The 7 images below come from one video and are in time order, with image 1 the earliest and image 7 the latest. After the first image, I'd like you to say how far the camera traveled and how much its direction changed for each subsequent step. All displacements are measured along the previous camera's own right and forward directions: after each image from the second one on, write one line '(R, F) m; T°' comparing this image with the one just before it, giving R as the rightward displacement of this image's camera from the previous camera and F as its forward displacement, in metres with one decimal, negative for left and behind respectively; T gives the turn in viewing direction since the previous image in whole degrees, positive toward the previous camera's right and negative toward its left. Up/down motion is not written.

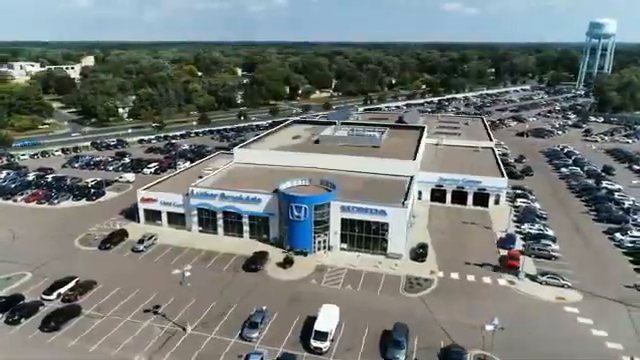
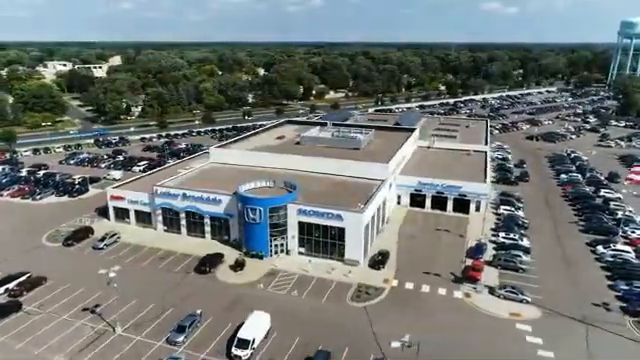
(+6.6, +1.3) m; -4°
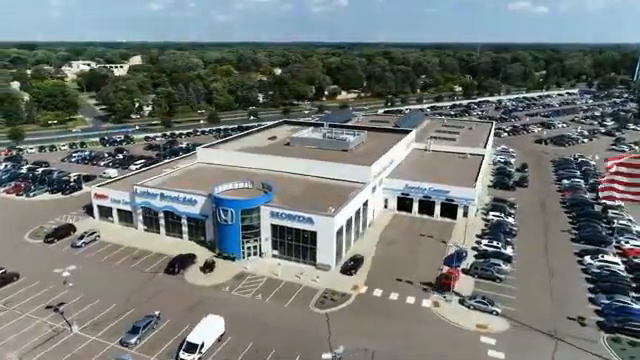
(+4.4, +0.8) m; -3°
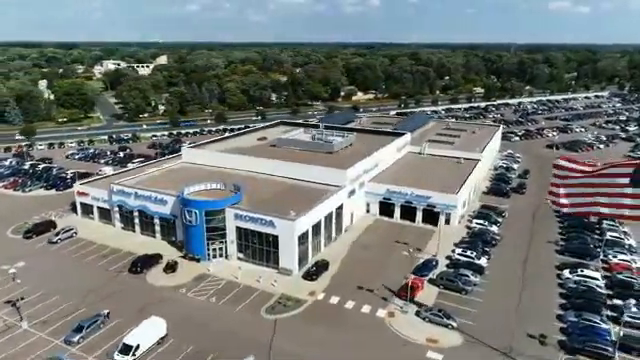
(+5.6, +1.0) m; -4°
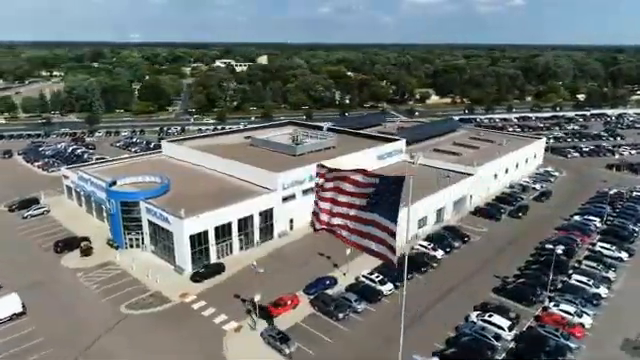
(+17.7, +4.3) m; -15°
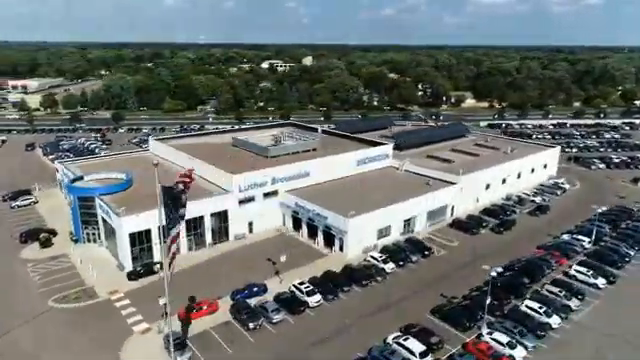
(+9.5, +2.0) m; -7°
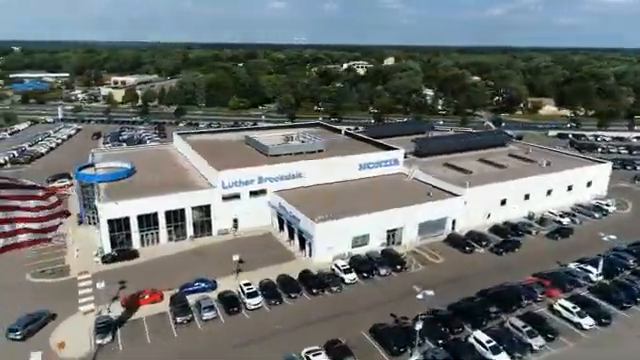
(+10.4, +2.1) m; -12°
